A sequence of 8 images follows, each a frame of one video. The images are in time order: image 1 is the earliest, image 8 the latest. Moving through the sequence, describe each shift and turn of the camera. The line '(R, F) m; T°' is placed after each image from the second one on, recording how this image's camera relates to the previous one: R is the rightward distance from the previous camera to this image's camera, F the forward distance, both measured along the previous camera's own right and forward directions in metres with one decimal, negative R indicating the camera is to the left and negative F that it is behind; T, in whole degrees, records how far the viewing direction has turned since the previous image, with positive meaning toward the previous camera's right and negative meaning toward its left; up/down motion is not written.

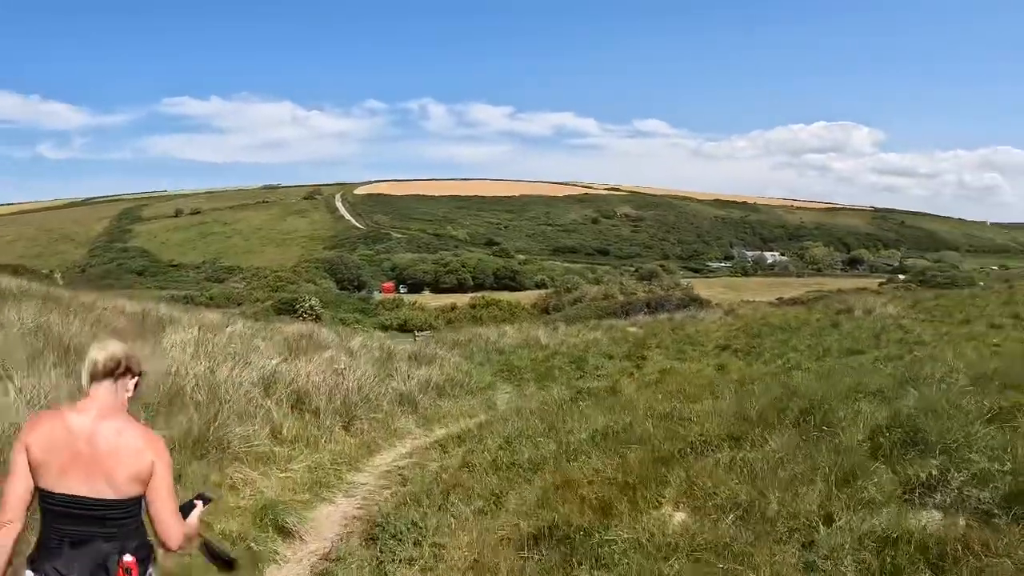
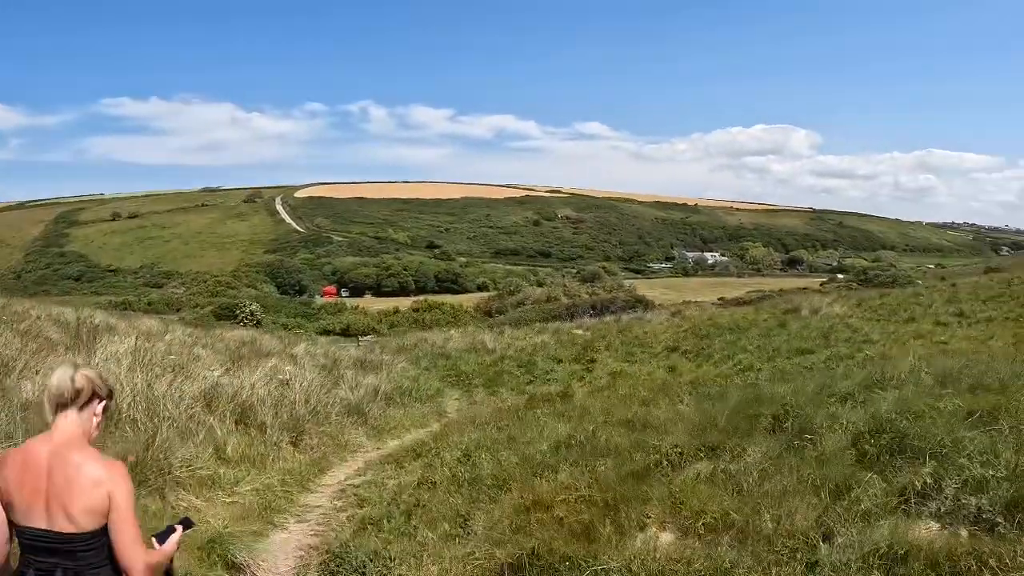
(-0.1, +0.2) m; +5°
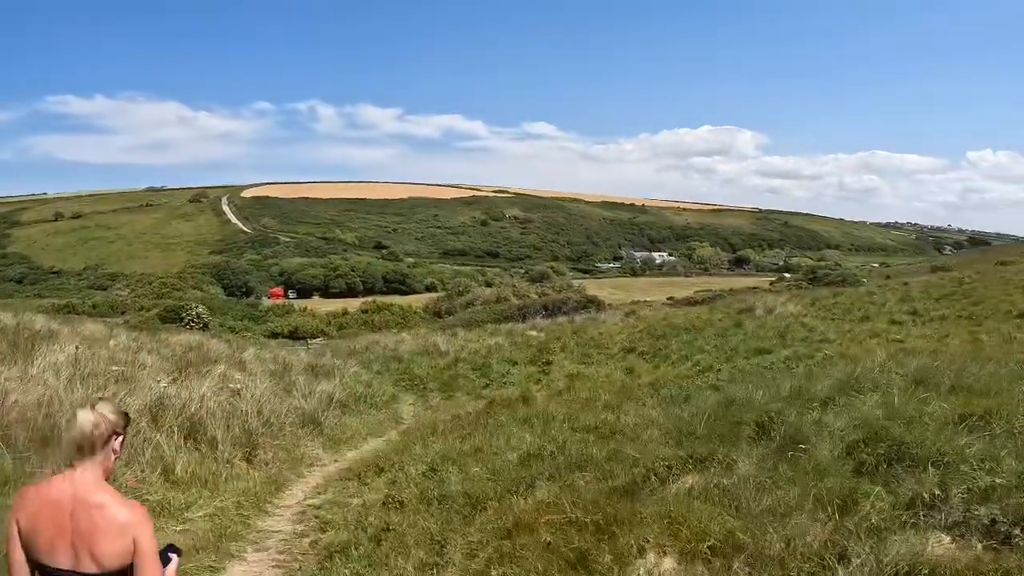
(-0.1, +0.2) m; +4°
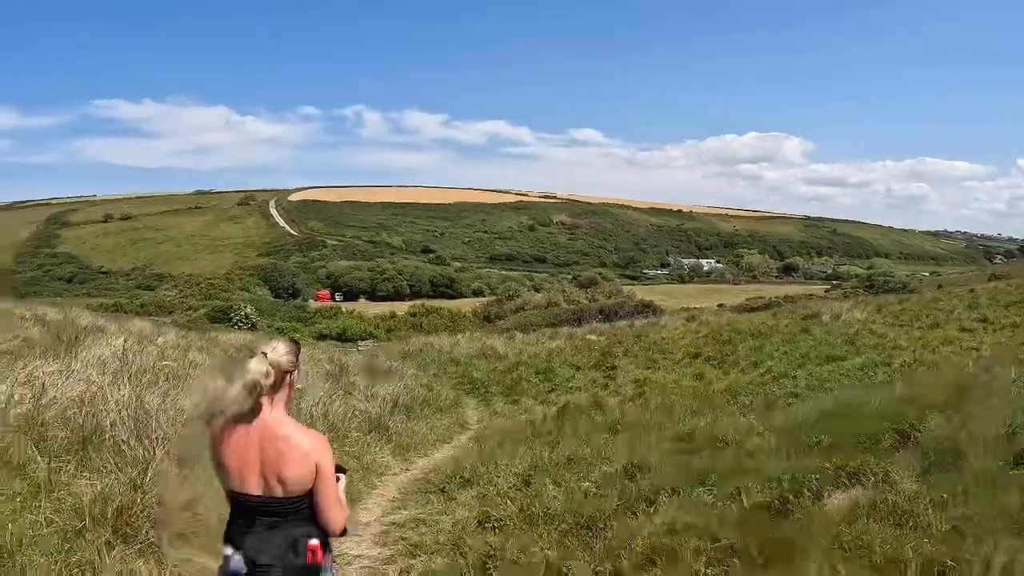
(-0.5, +0.8) m; -4°
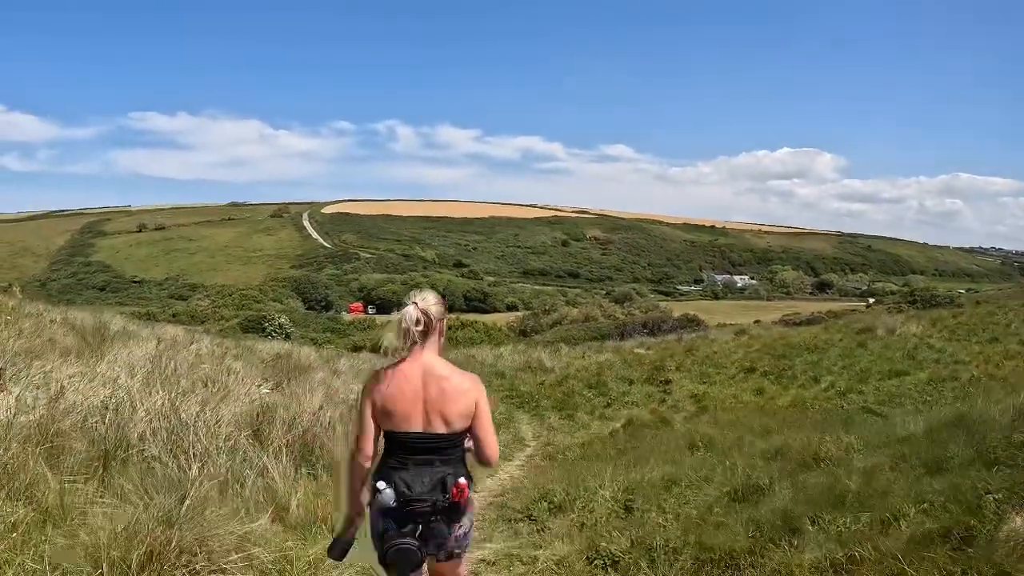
(-0.4, +0.8) m; -2°
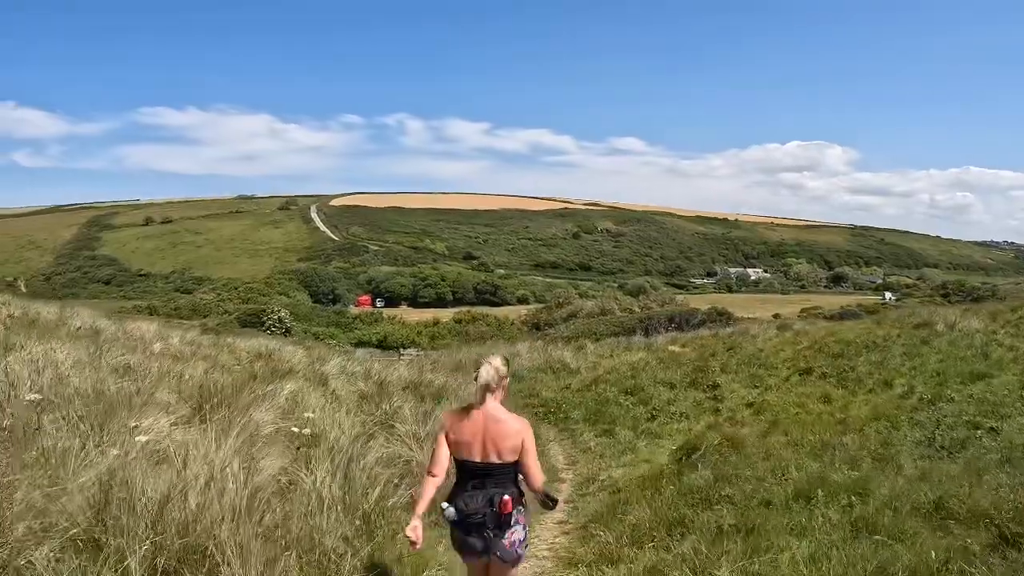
(-0.2, +2.1) m; -1°
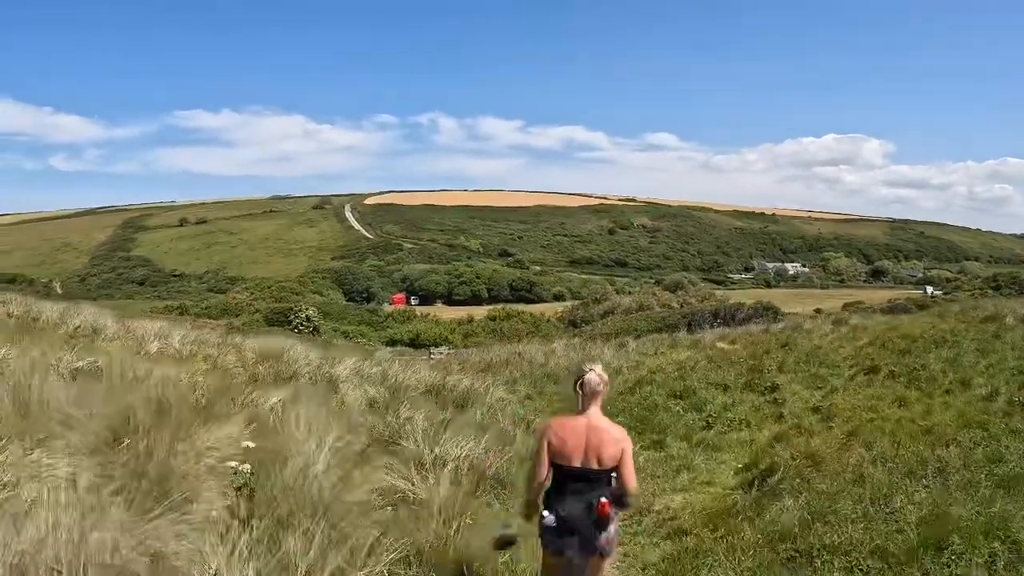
(0.0, +1.1) m; -3°
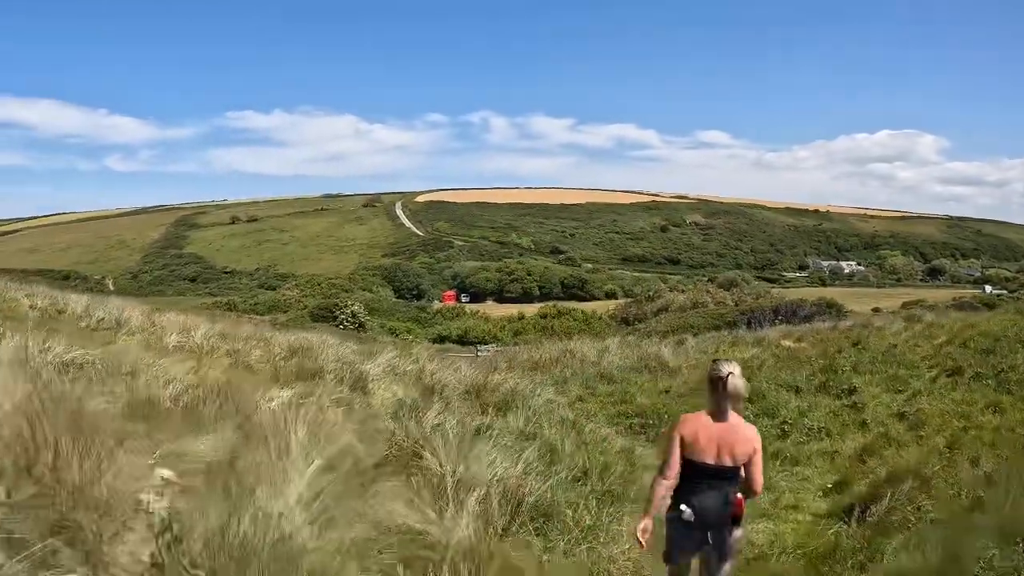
(0.0, +0.9) m; -4°
